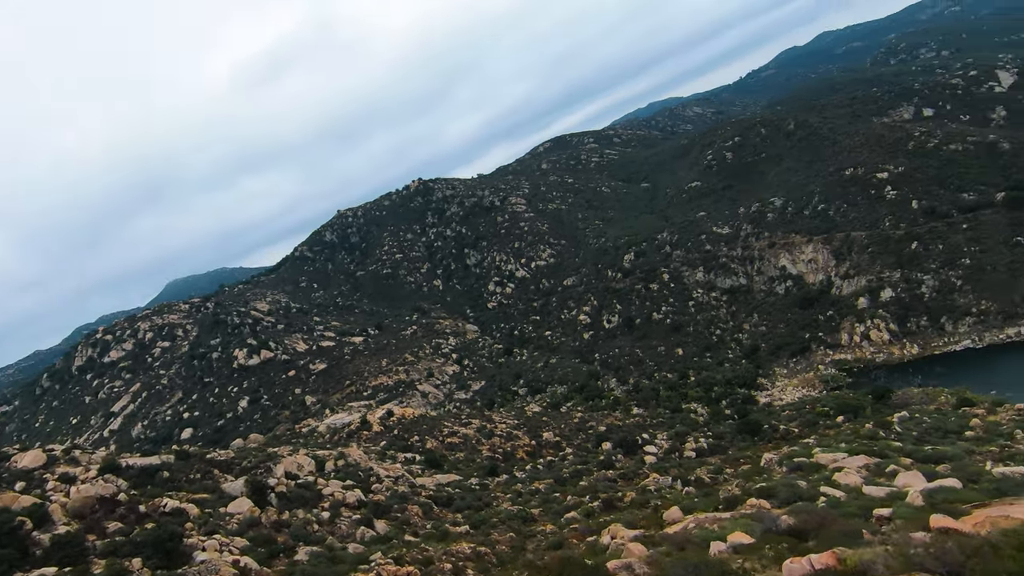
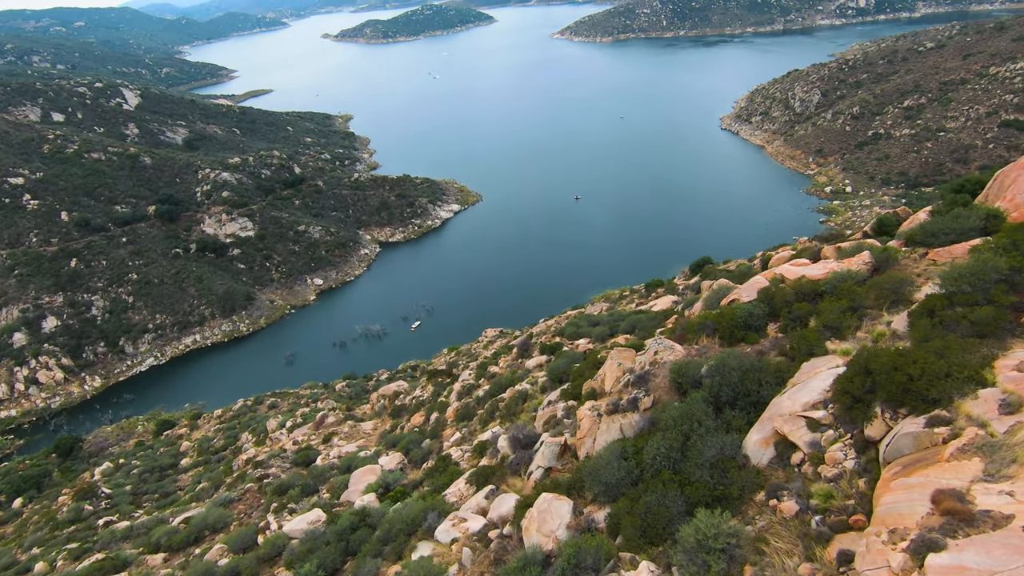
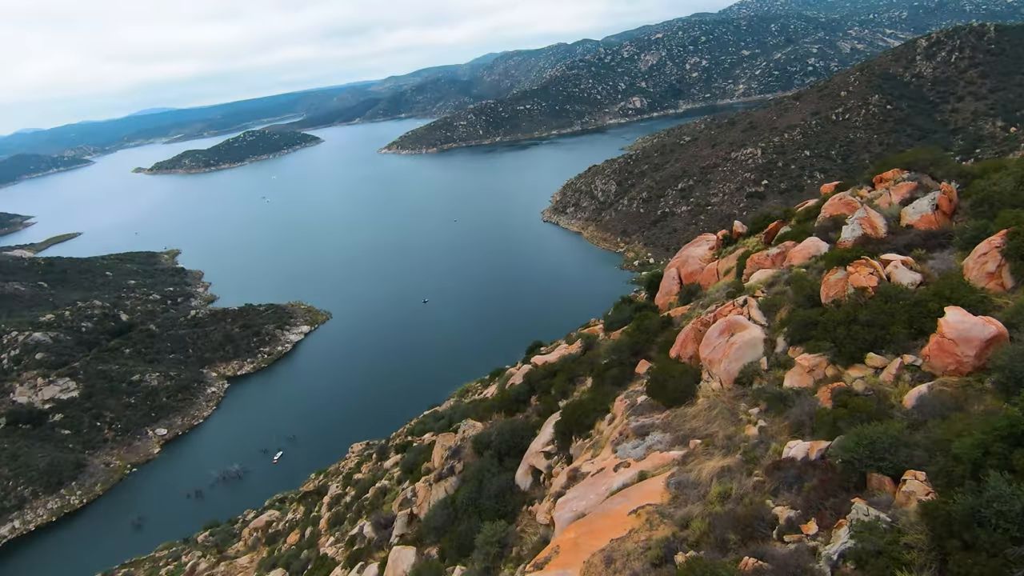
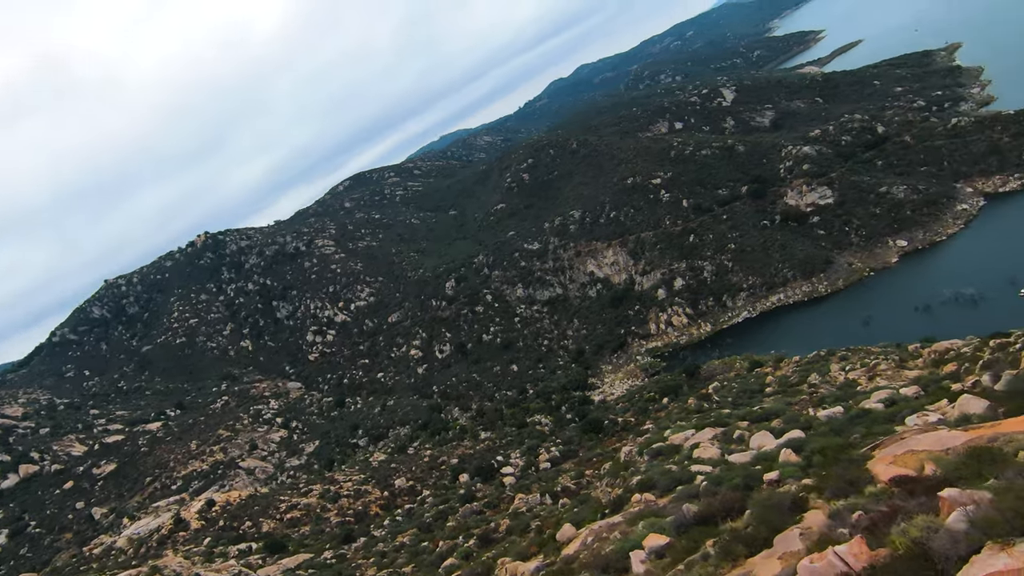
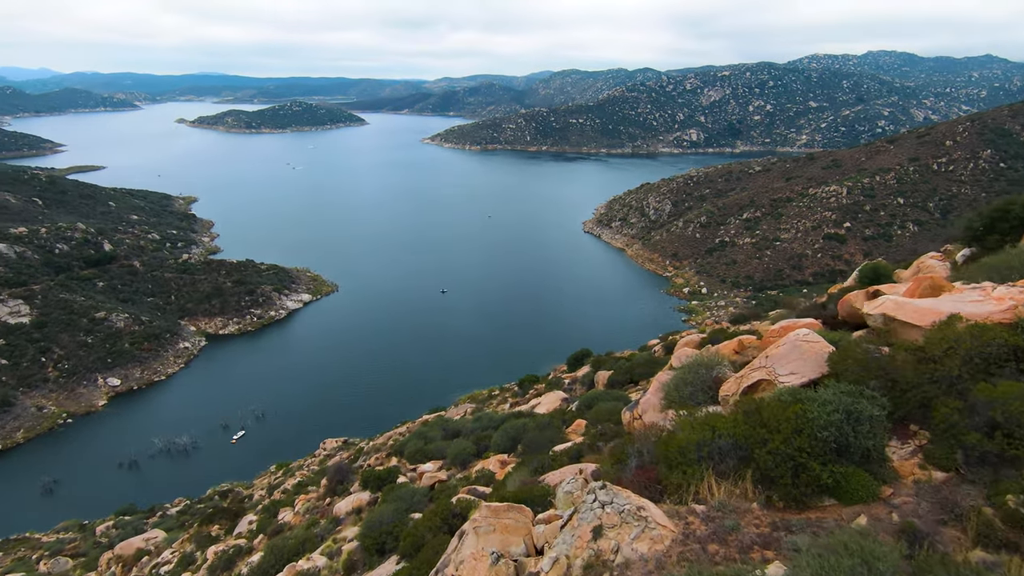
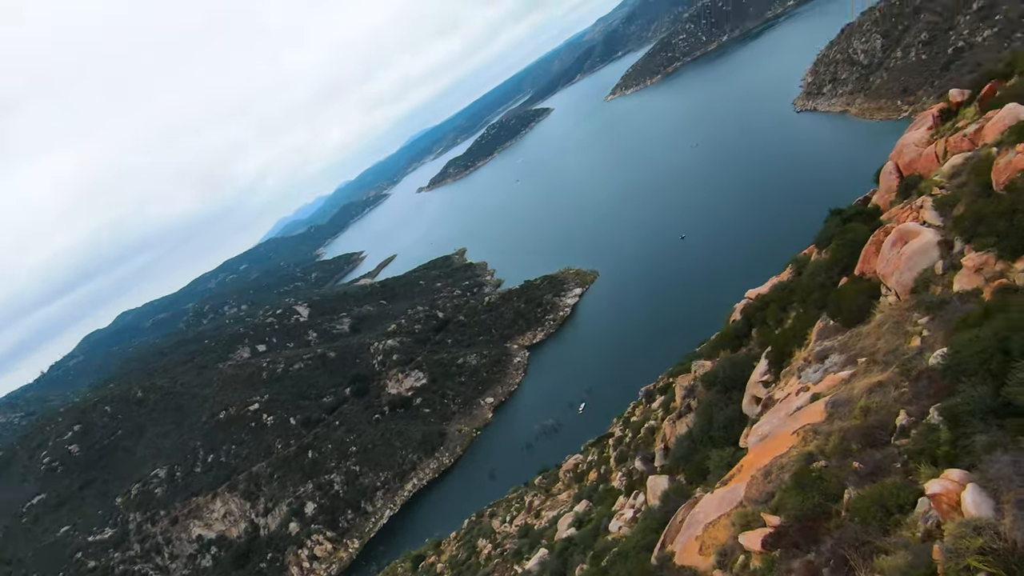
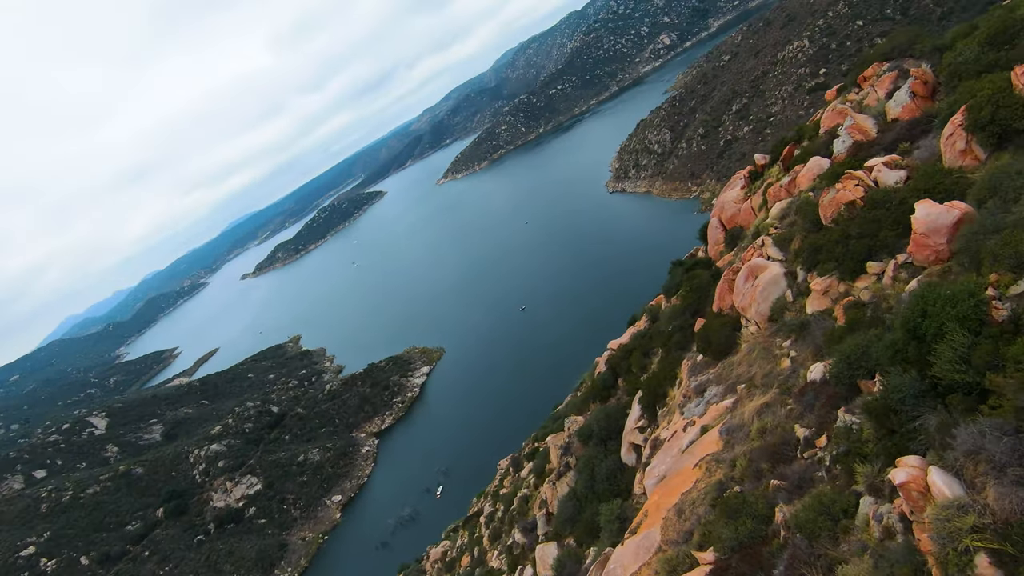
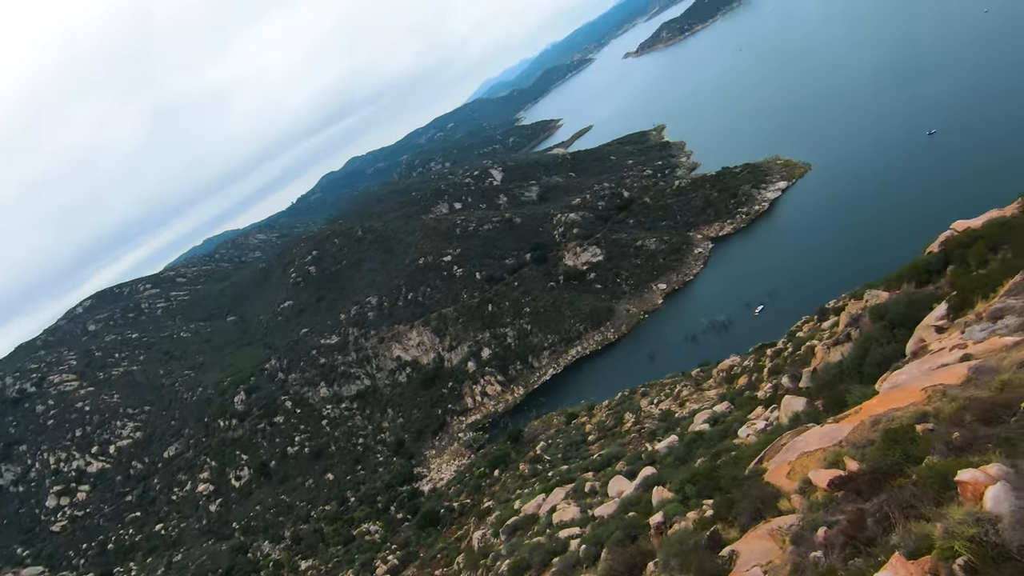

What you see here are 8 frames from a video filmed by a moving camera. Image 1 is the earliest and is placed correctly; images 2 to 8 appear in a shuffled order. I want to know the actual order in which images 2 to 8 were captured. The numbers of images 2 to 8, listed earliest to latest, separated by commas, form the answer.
4, 8, 6, 7, 3, 2, 5
